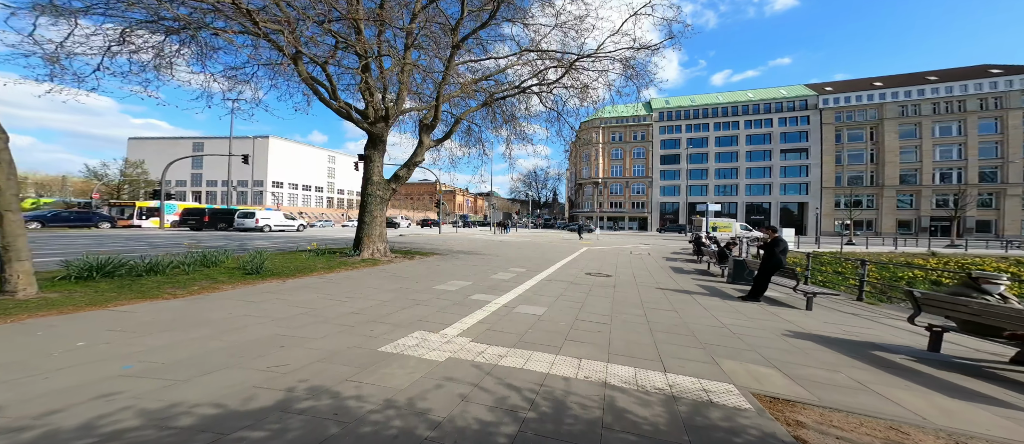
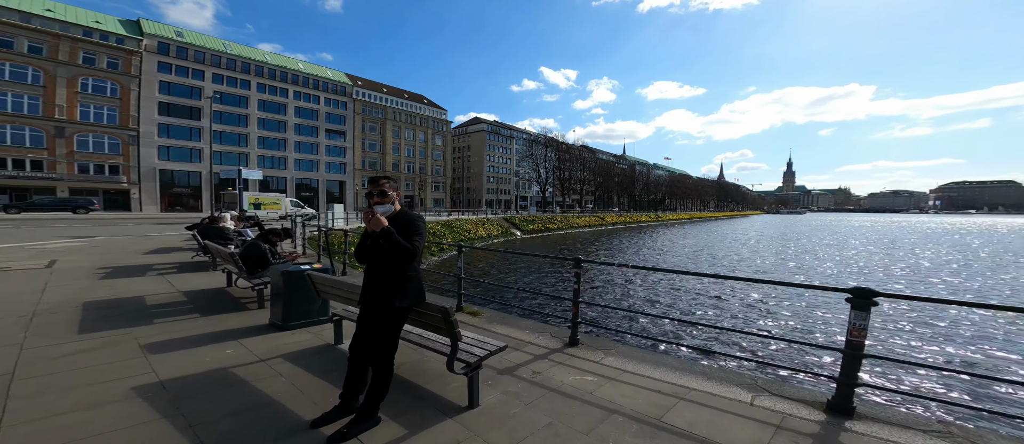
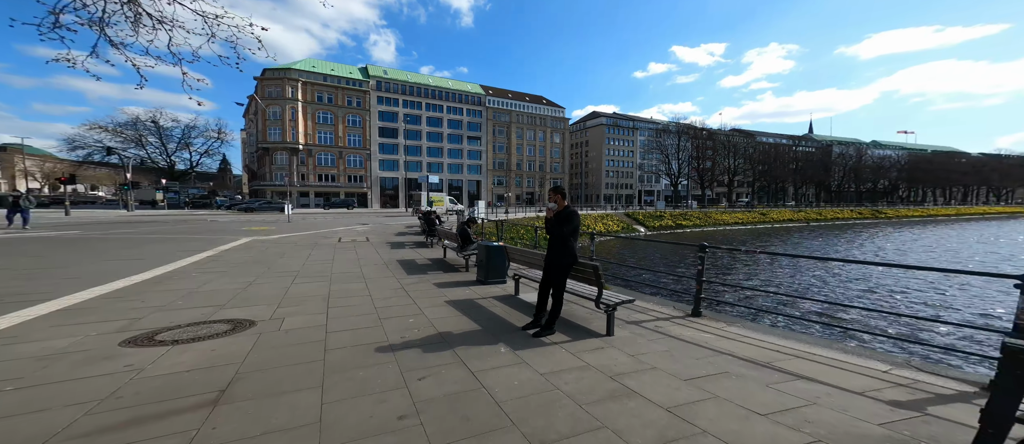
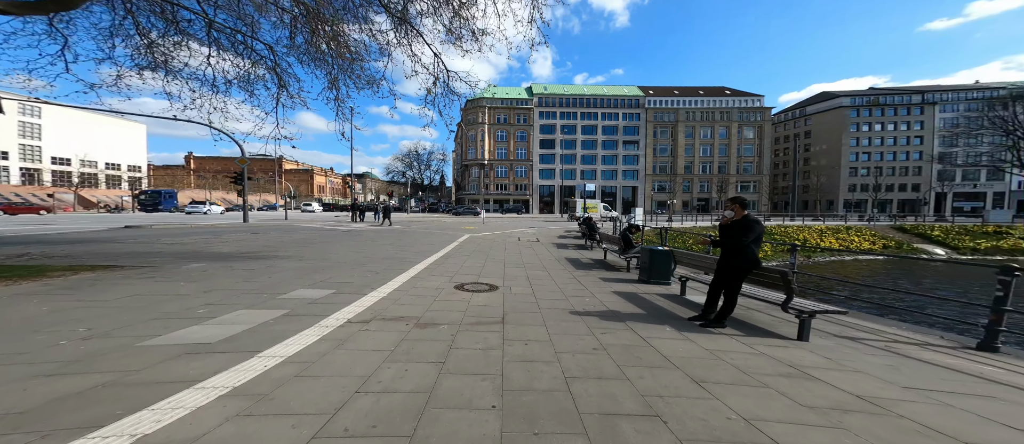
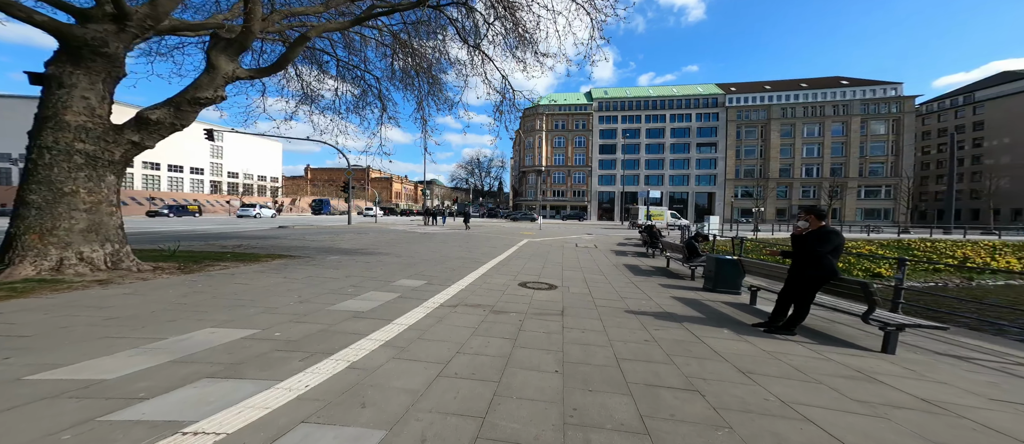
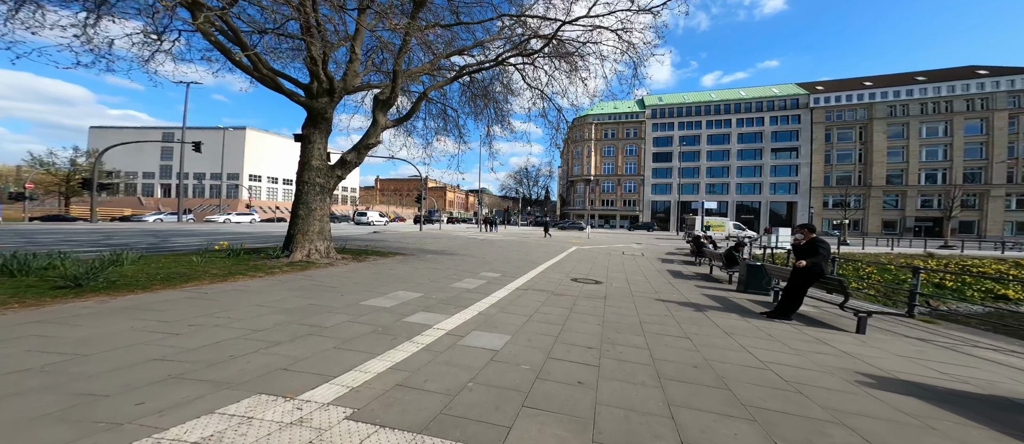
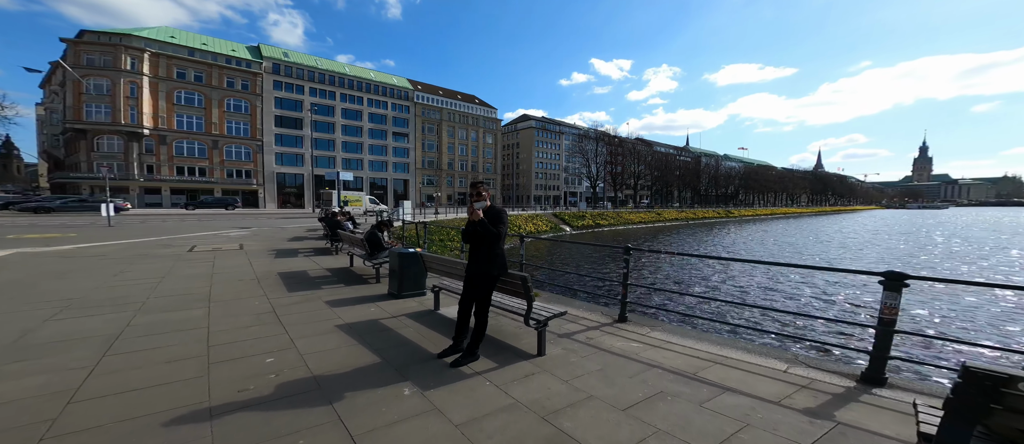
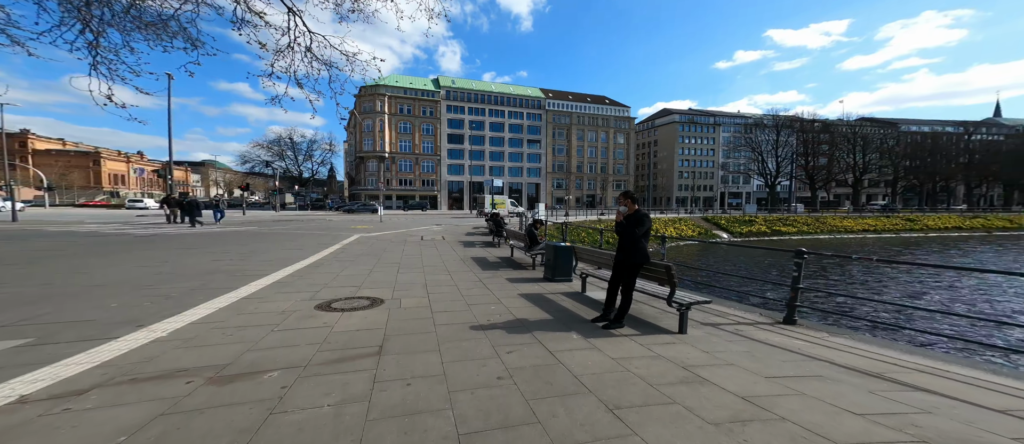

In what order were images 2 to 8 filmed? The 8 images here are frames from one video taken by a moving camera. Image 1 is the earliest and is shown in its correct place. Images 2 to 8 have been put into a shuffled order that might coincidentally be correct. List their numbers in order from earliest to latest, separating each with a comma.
6, 5, 4, 8, 3, 7, 2
